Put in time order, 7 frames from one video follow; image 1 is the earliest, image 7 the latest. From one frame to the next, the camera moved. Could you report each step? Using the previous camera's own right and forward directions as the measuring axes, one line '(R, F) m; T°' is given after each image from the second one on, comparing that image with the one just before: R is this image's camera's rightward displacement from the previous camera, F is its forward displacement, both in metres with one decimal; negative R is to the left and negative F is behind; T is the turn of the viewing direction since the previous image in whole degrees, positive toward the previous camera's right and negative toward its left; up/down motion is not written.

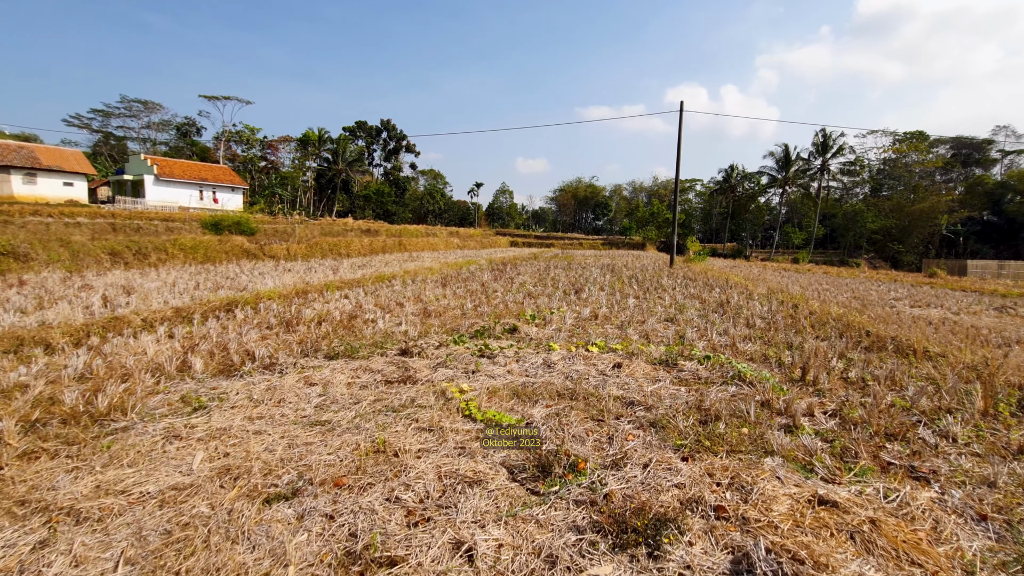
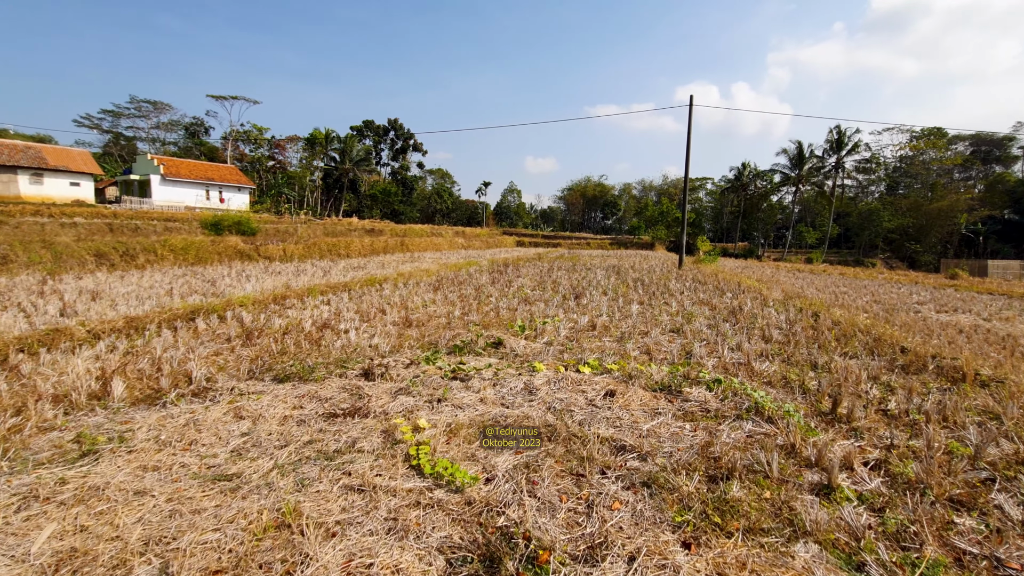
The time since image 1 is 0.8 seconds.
(+0.2, +0.6) m; -1°
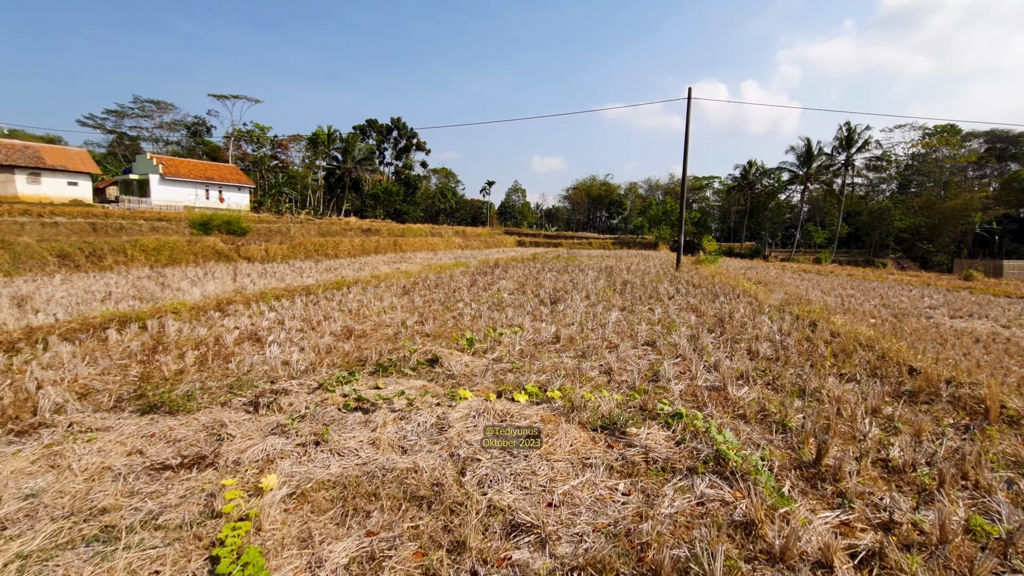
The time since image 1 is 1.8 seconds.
(+0.5, +0.6) m; -1°
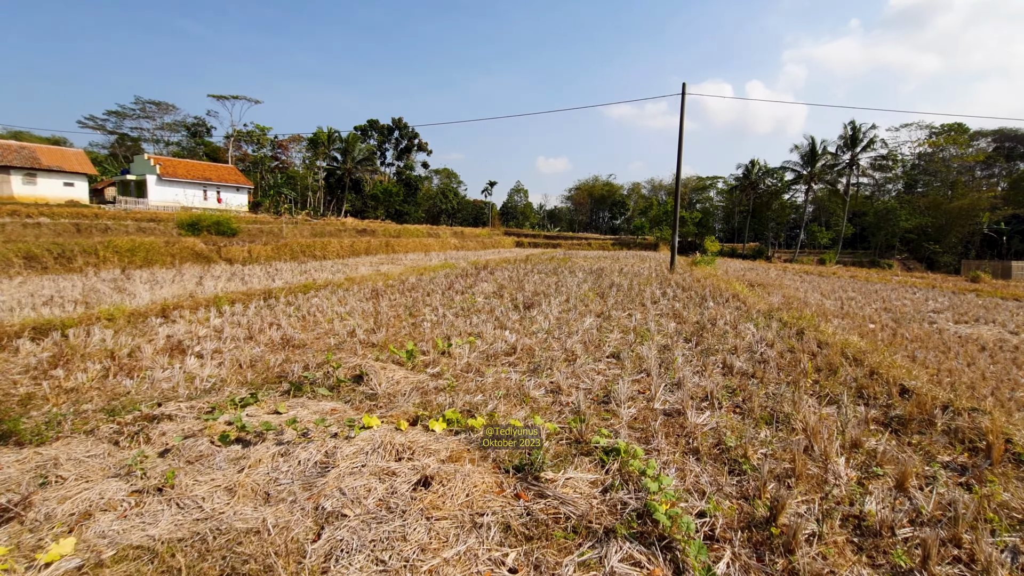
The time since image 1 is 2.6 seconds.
(+0.4, +0.4) m; -1°
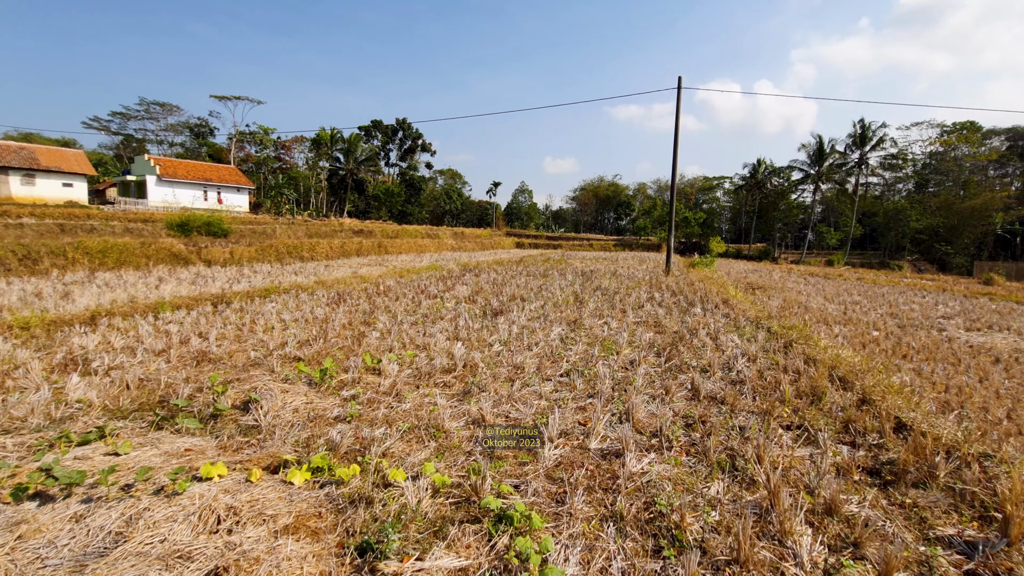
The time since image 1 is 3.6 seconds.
(+0.5, +0.5) m; -1°
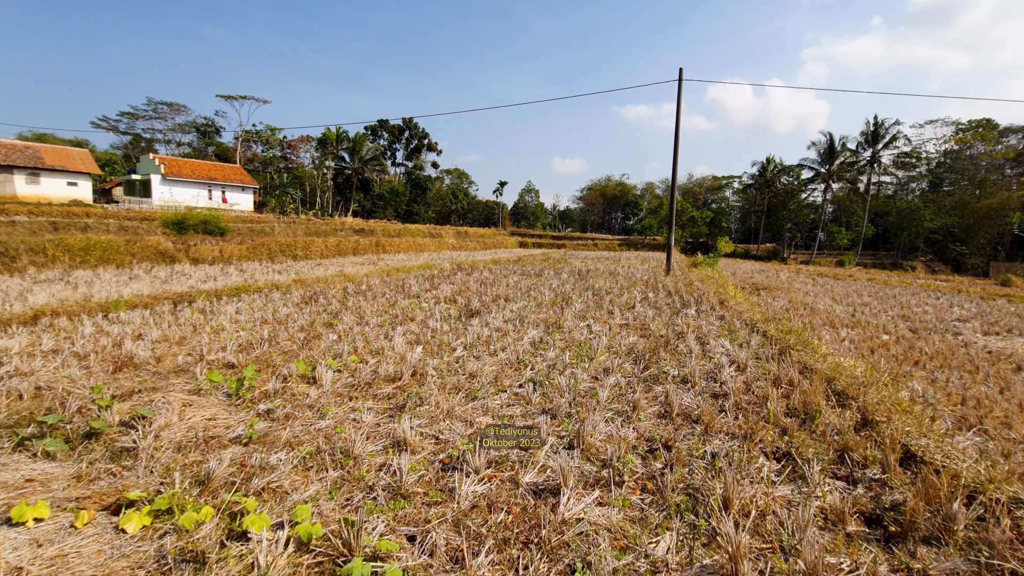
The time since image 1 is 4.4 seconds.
(+0.4, +0.4) m; -1°
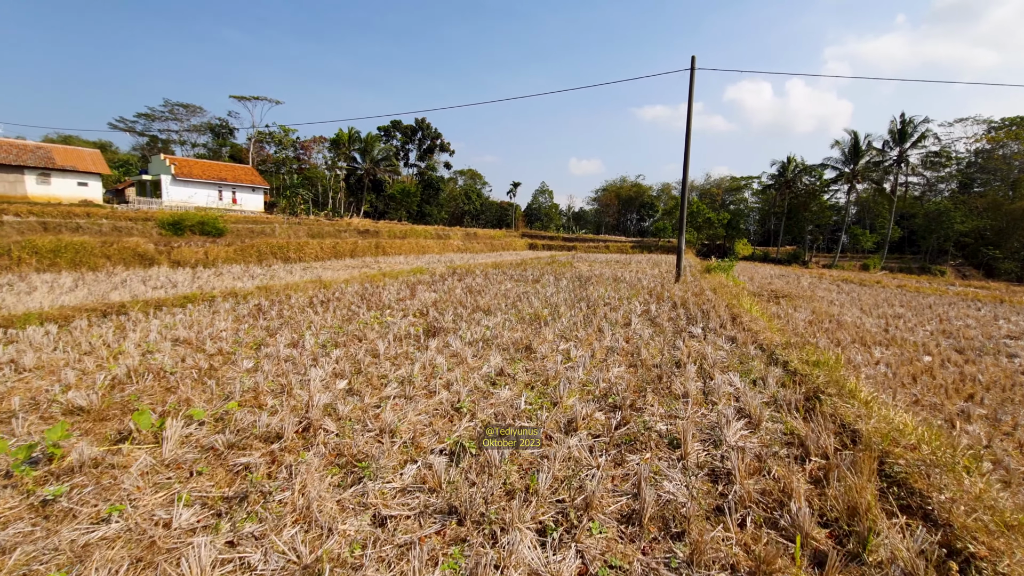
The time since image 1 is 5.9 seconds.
(+0.4, +0.9) m; -2°
